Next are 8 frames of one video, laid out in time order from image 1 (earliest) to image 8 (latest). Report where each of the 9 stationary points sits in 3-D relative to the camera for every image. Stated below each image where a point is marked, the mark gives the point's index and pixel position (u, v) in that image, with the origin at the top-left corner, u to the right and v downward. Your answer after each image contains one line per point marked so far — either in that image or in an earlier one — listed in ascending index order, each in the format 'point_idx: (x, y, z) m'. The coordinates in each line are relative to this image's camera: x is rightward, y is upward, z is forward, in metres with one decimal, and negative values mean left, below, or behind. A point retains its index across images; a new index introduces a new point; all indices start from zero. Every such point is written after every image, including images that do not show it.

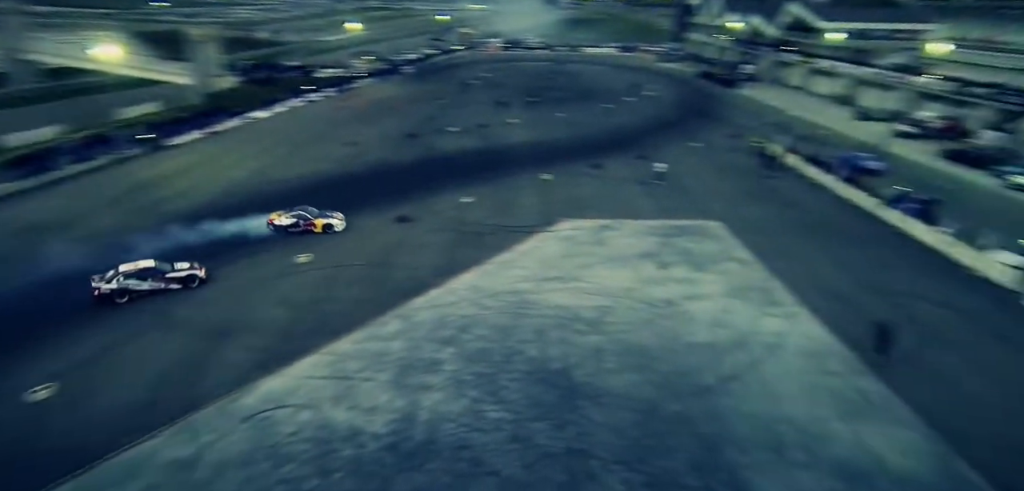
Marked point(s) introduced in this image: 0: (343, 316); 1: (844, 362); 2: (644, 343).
0: (-6.6, -2.6, +19.3) m
1: (+11.5, -4.1, +16.6) m
2: (+4.8, -3.6, +17.8) m
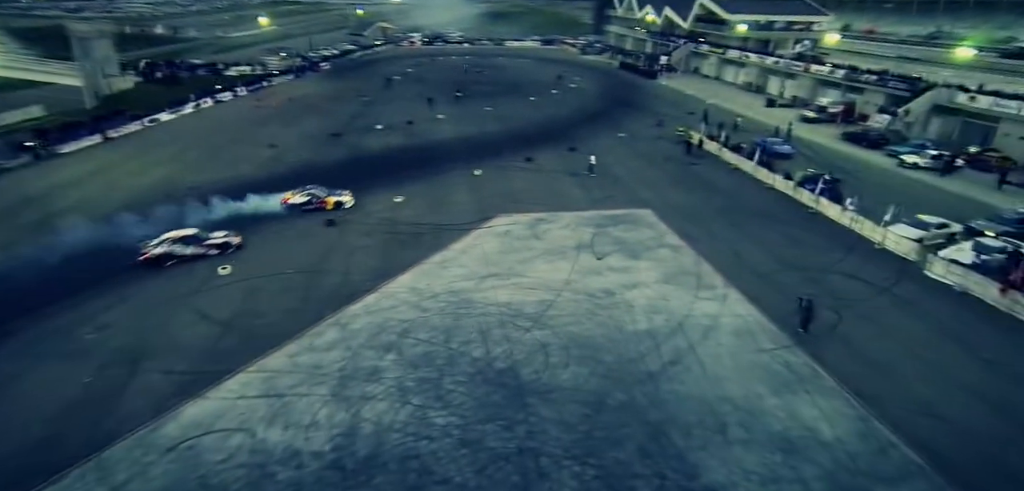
0: (-8.8, -3.0, +18.0) m
1: (+9.5, -3.4, +17.7) m
2: (+2.8, -3.3, +18.0) m
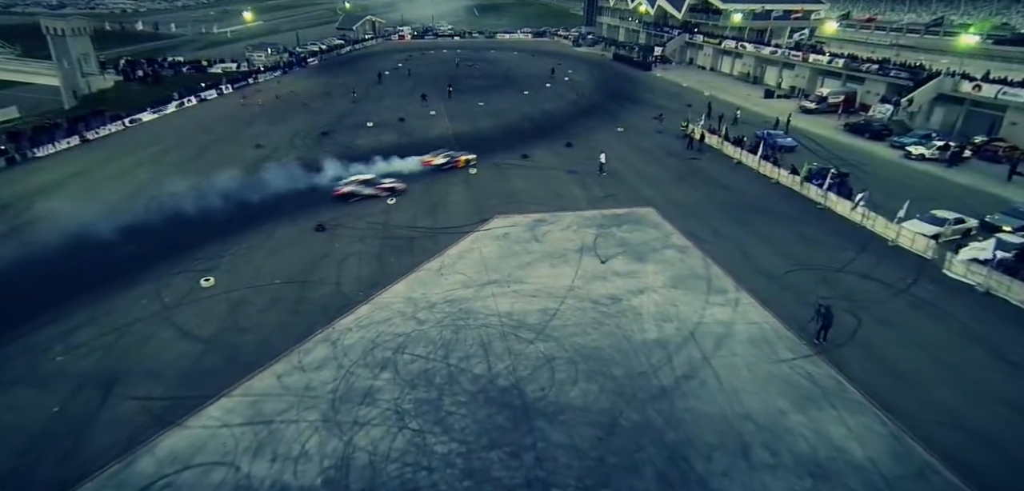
0: (-8.7, -3.4, +16.8) m
1: (+9.6, -3.6, +16.7) m
2: (+2.9, -3.6, +16.9) m
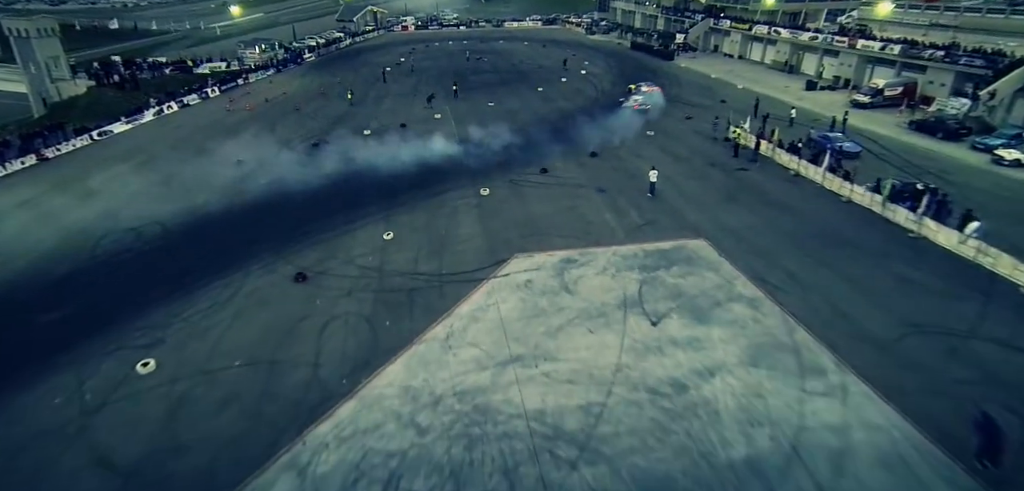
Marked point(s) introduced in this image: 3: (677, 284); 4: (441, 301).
0: (-7.9, -5.8, +12.2) m
1: (+10.5, -5.7, +11.7) m
2: (+3.8, -5.8, +12.1) m
3: (+6.8, -1.5, +19.8) m
4: (-2.8, -2.1, +18.8) m
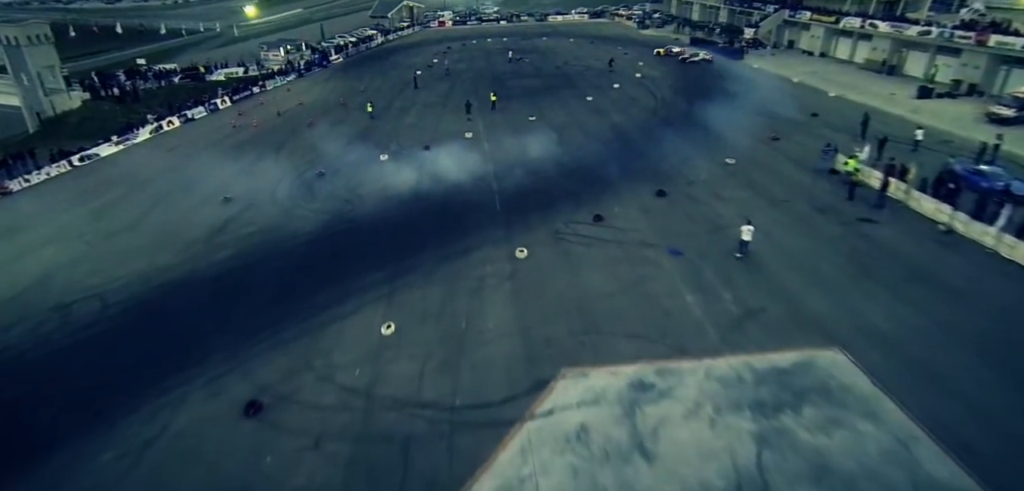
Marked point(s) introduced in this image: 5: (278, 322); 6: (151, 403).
0: (-7.2, -9.2, +6.2) m
1: (+11.0, -9.5, +4.3) m
2: (+4.3, -9.5, +5.2) m
3: (+8.0, -5.2, +12.6) m
4: (-1.6, -5.6, +12.3) m
5: (-8.6, -2.8, +17.9) m
6: (-11.0, -4.8, +14.6) m
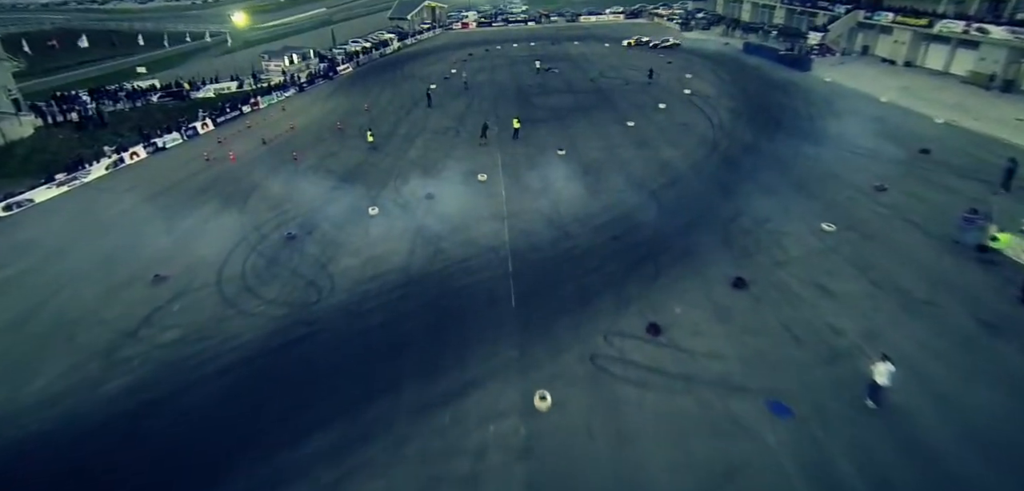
0: (-7.7, -13.4, -0.4) m
1: (+10.4, -14.0, -3.2) m
2: (+3.8, -13.8, -2.0) m
3: (+7.9, -9.5, +5.1) m
4: (-1.7, -9.8, +5.4) m
5: (-8.3, -6.8, +11.4) m
6: (-10.9, -8.8, +8.2) m
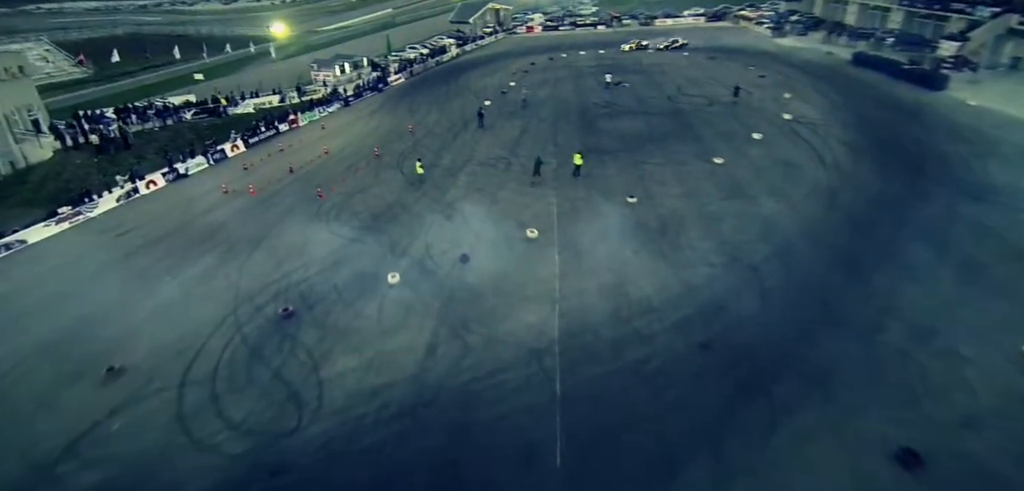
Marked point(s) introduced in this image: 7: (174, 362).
0: (-9.2, -16.5, -5.0) m
1: (+8.4, -18.1, -9.9) m
2: (+2.0, -17.6, -7.9) m
3: (+7.1, -13.5, -1.3) m
4: (-2.4, -13.2, 0.0) m
5: (-8.2, -9.9, +6.7) m
6: (-11.2, -11.7, +3.9) m
7: (-11.5, -3.9, +16.8) m
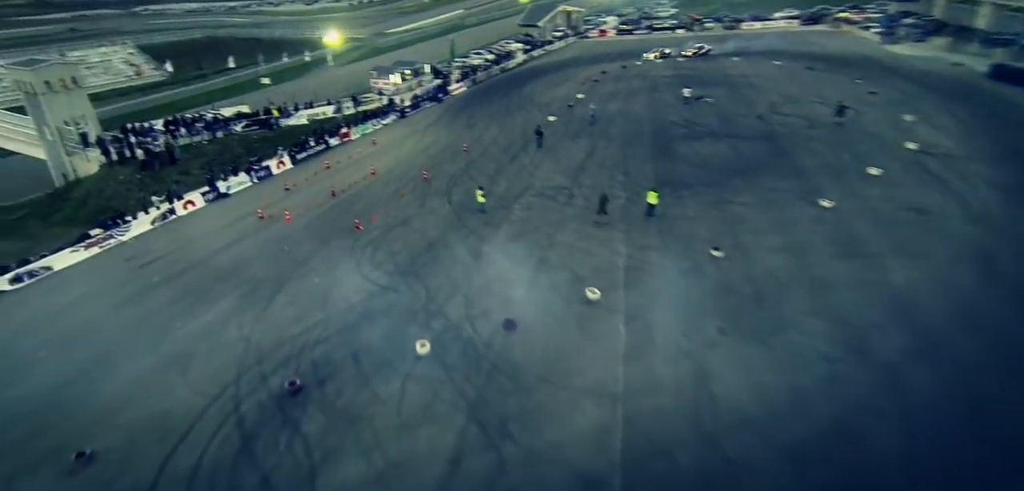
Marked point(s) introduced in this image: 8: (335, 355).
0: (-11.3, -18.4, -7.5) m
1: (+5.5, -21.0, -14.5) m
2: (-0.6, -20.1, -11.8) m
3: (+5.5, -16.3, -5.9) m
4: (-3.7, -15.5, -3.4) m
5: (-8.4, -11.9, +3.9) m
6: (-11.9, -13.5, +1.4) m
7: (-10.1, -5.8, +14.3) m
8: (-6.4, -3.9, +17.1) m
